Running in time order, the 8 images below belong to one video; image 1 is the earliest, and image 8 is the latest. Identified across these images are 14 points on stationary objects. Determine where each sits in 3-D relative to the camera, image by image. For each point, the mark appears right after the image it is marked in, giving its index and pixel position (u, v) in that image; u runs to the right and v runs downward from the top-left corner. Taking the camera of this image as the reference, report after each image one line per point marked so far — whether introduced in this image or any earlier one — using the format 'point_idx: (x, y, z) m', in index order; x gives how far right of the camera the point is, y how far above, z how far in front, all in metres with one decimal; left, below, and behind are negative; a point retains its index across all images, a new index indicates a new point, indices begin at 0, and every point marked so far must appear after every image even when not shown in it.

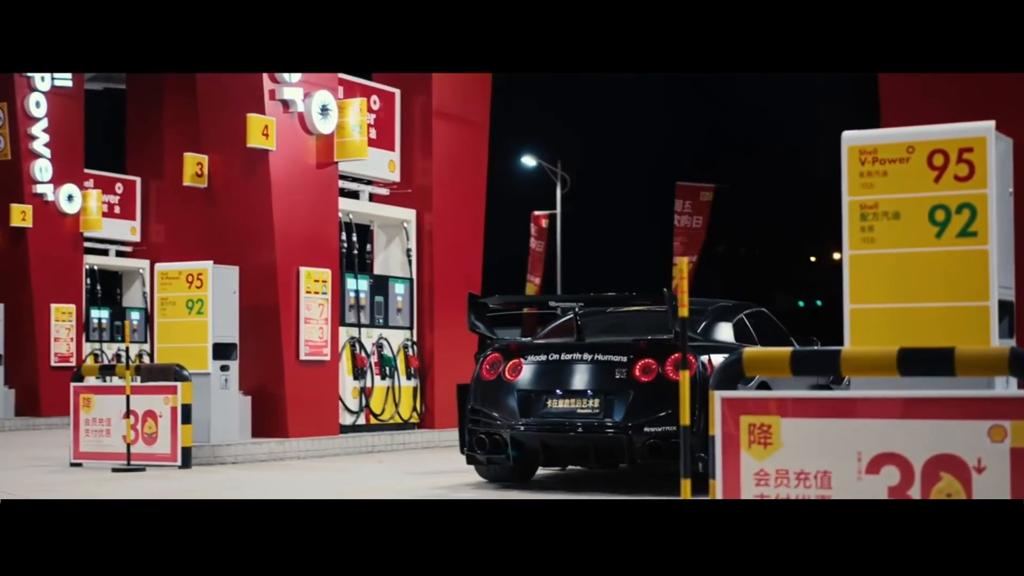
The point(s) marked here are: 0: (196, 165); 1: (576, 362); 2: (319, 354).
0: (-2.6, +1.0, +13.7) m
1: (+0.3, -0.4, +9.8) m
2: (-1.6, -0.6, +13.9) m
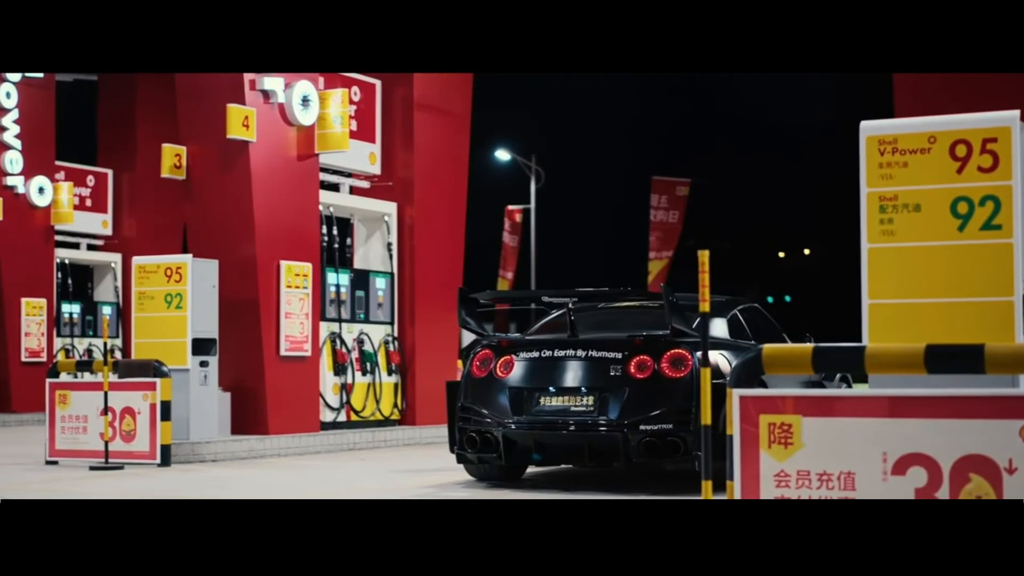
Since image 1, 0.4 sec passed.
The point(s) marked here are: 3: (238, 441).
0: (-2.7, +1.1, +13.4) m
1: (+0.3, -0.4, +9.6) m
2: (-1.8, -0.5, +13.7) m
3: (-2.1, -1.2, +12.7) m
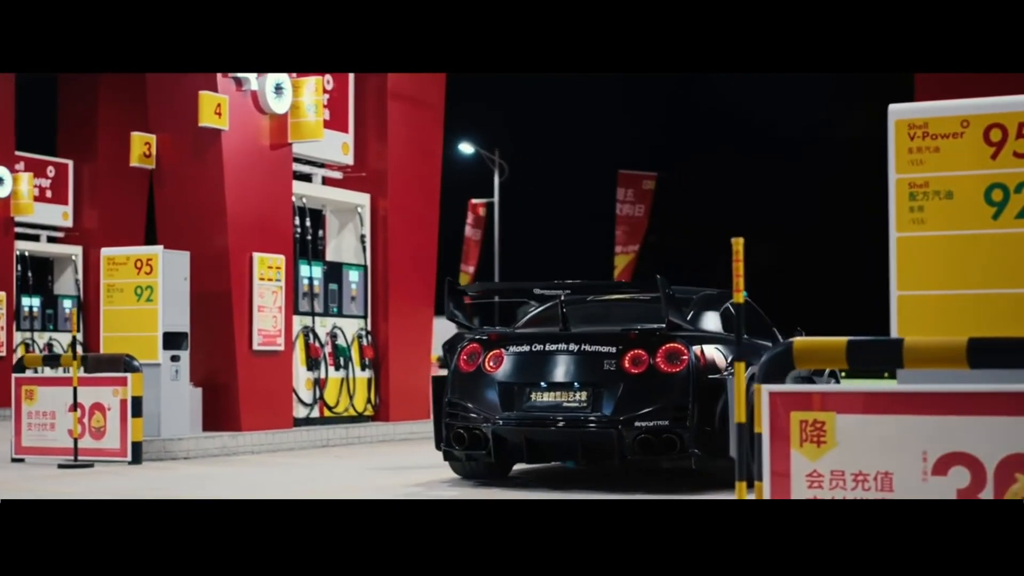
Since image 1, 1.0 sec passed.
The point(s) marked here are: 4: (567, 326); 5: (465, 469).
0: (-2.9, +1.1, +13.0) m
1: (+0.2, -0.4, +9.3) m
2: (-1.9, -0.4, +13.3) m
3: (-2.2, -1.1, +12.3) m
4: (+0.3, -0.2, +9.4) m
5: (-0.3, -1.1, +9.8) m
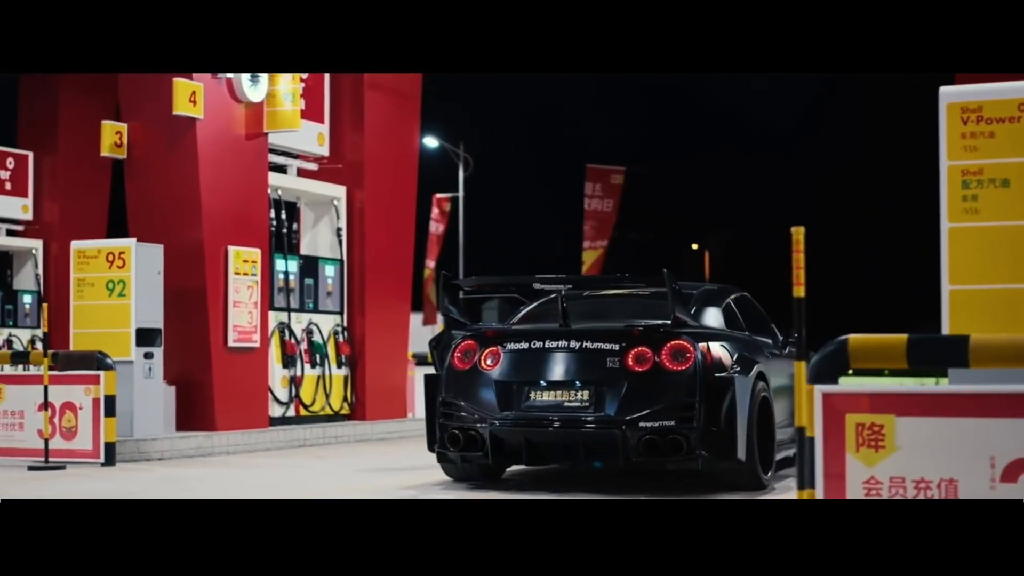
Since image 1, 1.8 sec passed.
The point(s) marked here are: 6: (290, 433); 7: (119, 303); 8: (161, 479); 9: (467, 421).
0: (-3.0, +1.2, +12.6) m
1: (+0.2, -0.3, +8.9) m
2: (-2.1, -0.4, +12.9) m
3: (-2.3, -1.1, +11.9) m
4: (+0.3, -0.2, +9.1) m
5: (-0.3, -1.0, +9.4) m
6: (-1.8, -1.1, +13.0) m
7: (-2.8, -0.1, +11.9) m
8: (-2.2, -1.2, +10.6) m
9: (-0.2, -0.7, +9.0) m
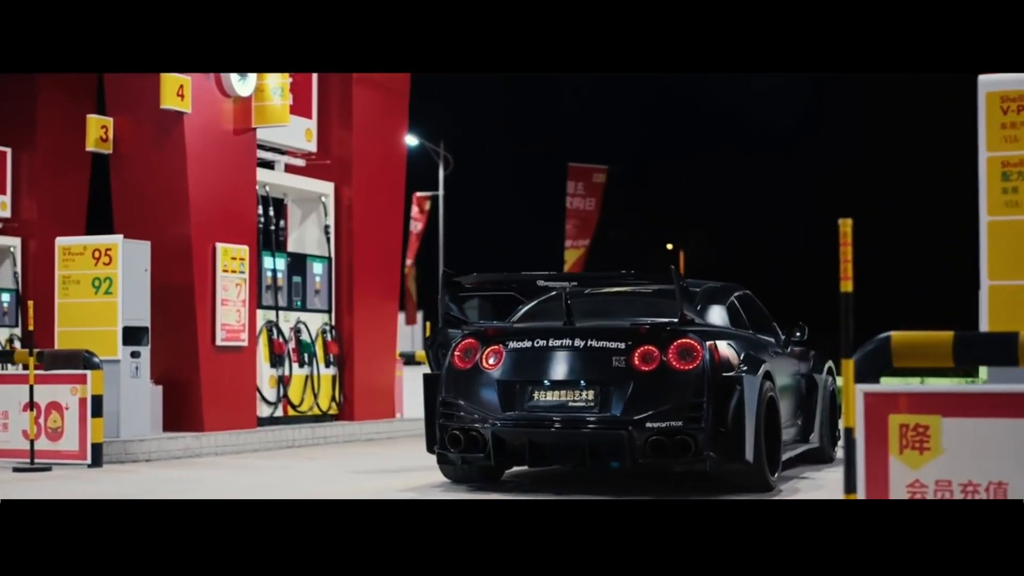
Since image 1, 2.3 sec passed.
0: (-3.1, +1.2, +12.3) m
1: (+0.2, -0.3, +8.7) m
2: (-2.1, -0.4, +12.6) m
3: (-2.4, -1.1, +11.6) m
4: (+0.3, -0.2, +8.8) m
5: (-0.3, -1.0, +9.2) m
6: (-1.8, -1.1, +12.8) m
7: (-2.9, -0.1, +11.6) m
8: (-2.3, -1.2, +10.3) m
9: (-0.2, -0.7, +8.8) m
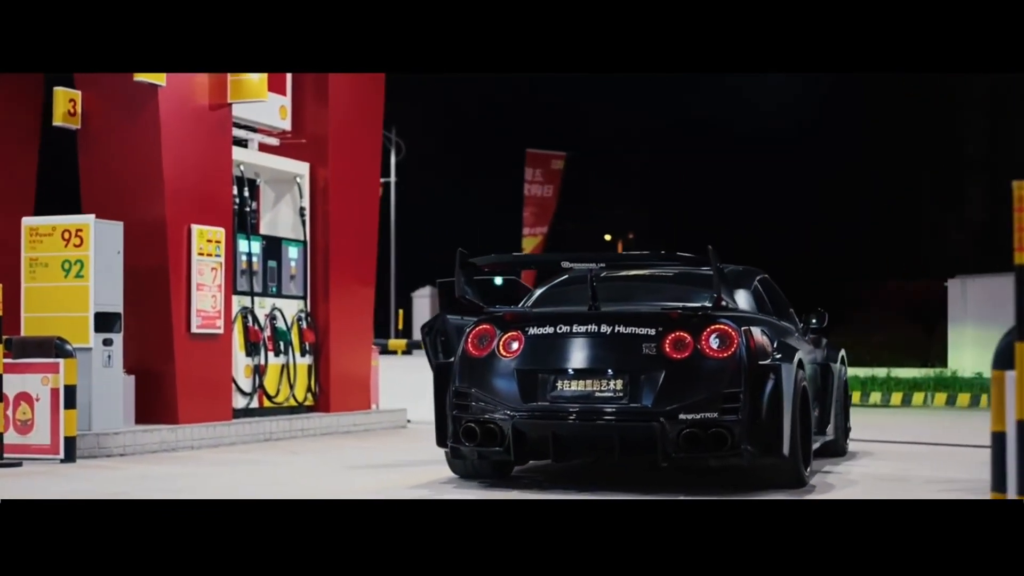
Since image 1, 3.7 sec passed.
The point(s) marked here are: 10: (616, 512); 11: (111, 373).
0: (-3.1, +1.3, +11.6) m
1: (+0.3, -0.2, +8.1) m
2: (-2.2, -0.3, +11.9) m
3: (-2.4, -0.9, +10.9) m
4: (+0.4, -0.1, +8.3) m
5: (-0.2, -0.9, +8.6) m
6: (-1.9, -1.0, +12.1) m
7: (-2.9, 0.0, +10.9) m
8: (-2.2, -1.1, +9.7) m
9: (-0.1, -0.6, +8.2) m
10: (+0.5, -1.1, +7.6) m
11: (-2.7, -0.6, +10.9) m
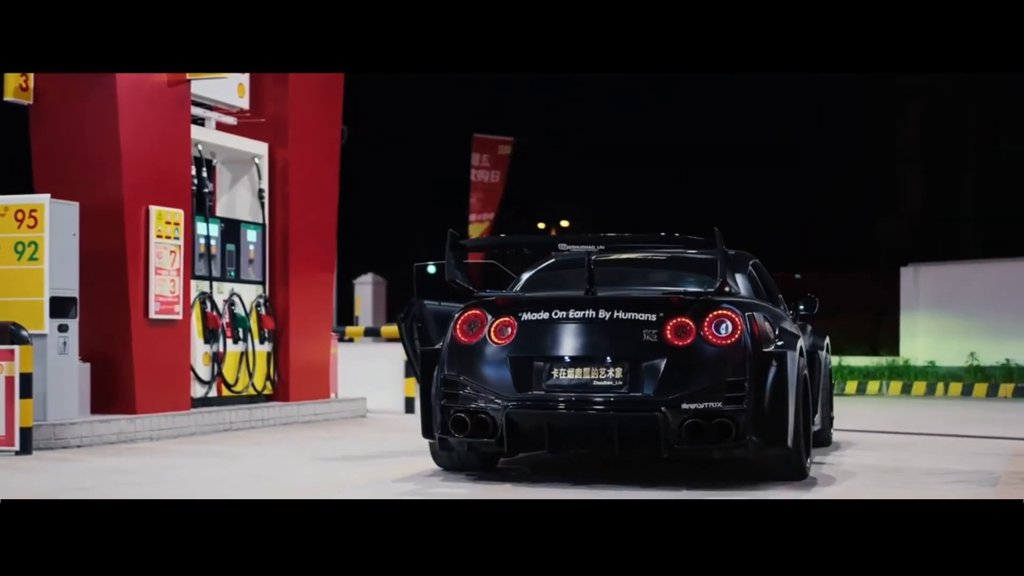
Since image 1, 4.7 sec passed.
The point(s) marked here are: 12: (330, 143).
0: (-3.3, +1.4, +11.0) m
1: (+0.3, -0.2, +7.7) m
2: (-2.4, -0.2, +11.4) m
3: (-2.6, -0.8, +10.4) m
4: (+0.4, 0.0, +7.9) m
5: (-0.3, -0.9, +8.2) m
6: (-2.1, -0.9, +11.7) m
7: (-3.0, +0.1, +10.4) m
8: (-2.3, -1.0, +9.2) m
9: (-0.2, -0.5, +7.8) m
10: (+0.5, -1.0, +7.3) m
11: (-2.8, -0.5, +10.4) m
12: (-1.5, +1.2, +13.9) m
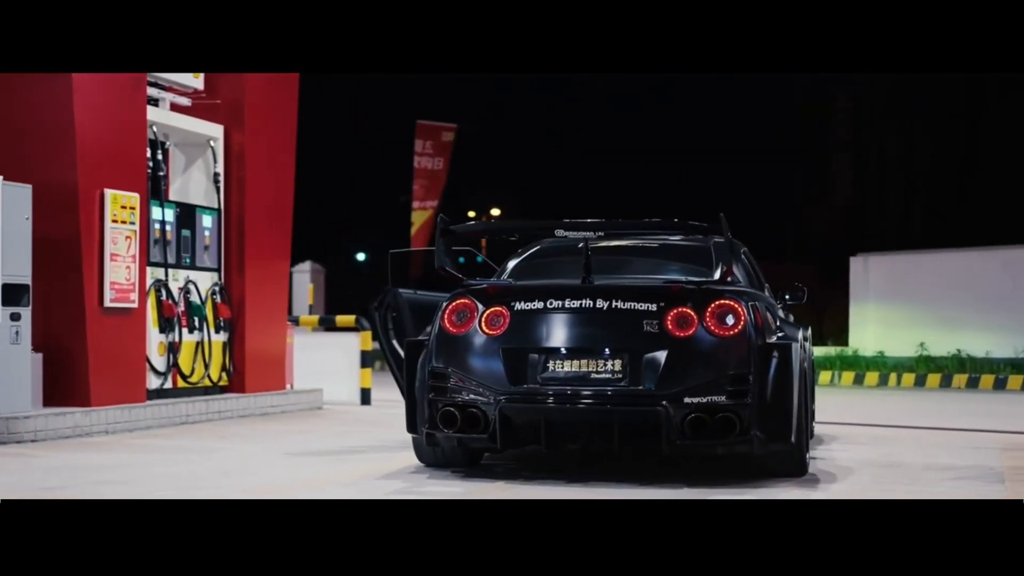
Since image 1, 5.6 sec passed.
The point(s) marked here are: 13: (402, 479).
0: (-3.5, +1.5, +10.5) m
1: (+0.3, -0.1, +7.4) m
2: (-2.6, -0.1, +11.0) m
3: (-2.7, -0.8, +10.0) m
4: (+0.3, 0.0, +7.6) m
5: (-0.3, -0.8, +7.8) m
6: (-2.3, -0.8, +11.2) m
7: (-3.2, +0.2, +9.9) m
8: (-2.4, -0.9, +8.7) m
9: (-0.2, -0.5, +7.5) m
10: (+0.5, -0.9, +6.9) m
11: (-3.0, -0.4, +9.9) m
12: (-1.8, +1.3, +13.4) m
13: (-0.5, -0.9, +7.6) m
